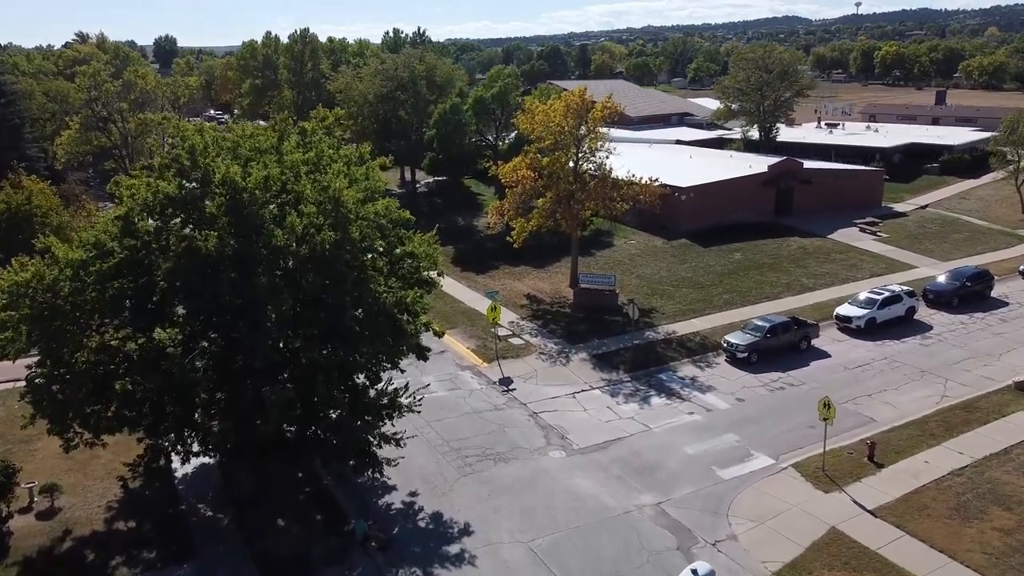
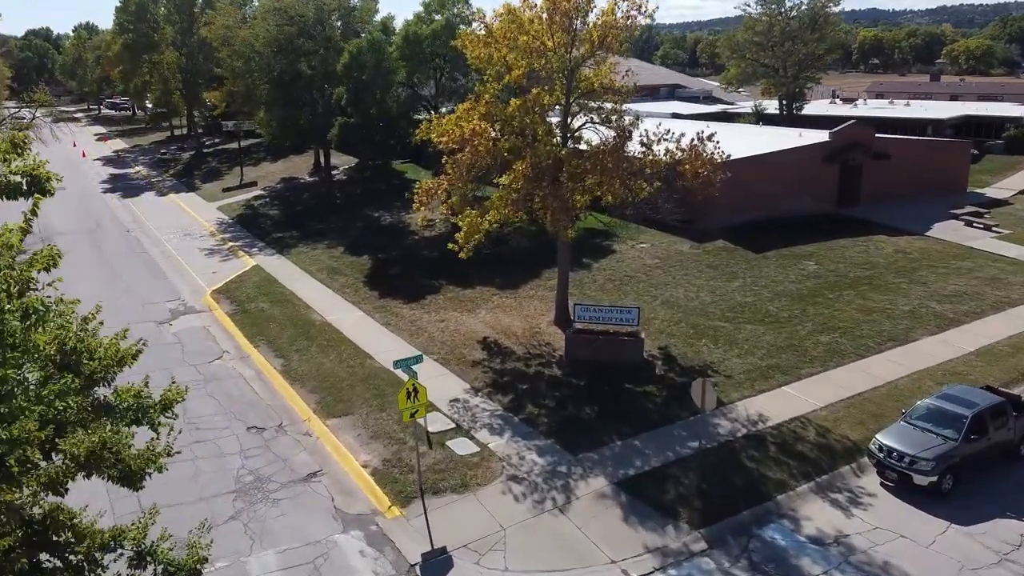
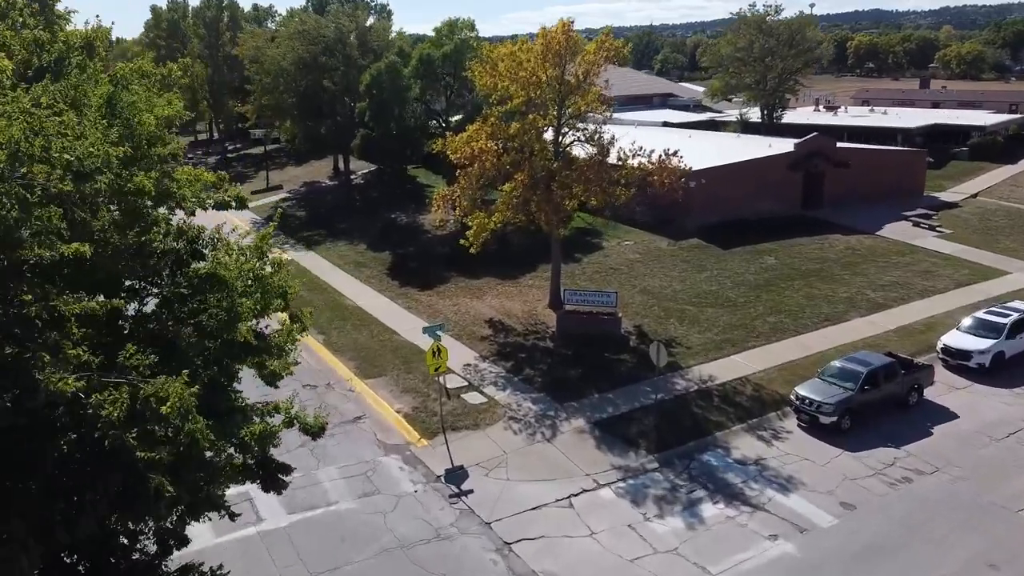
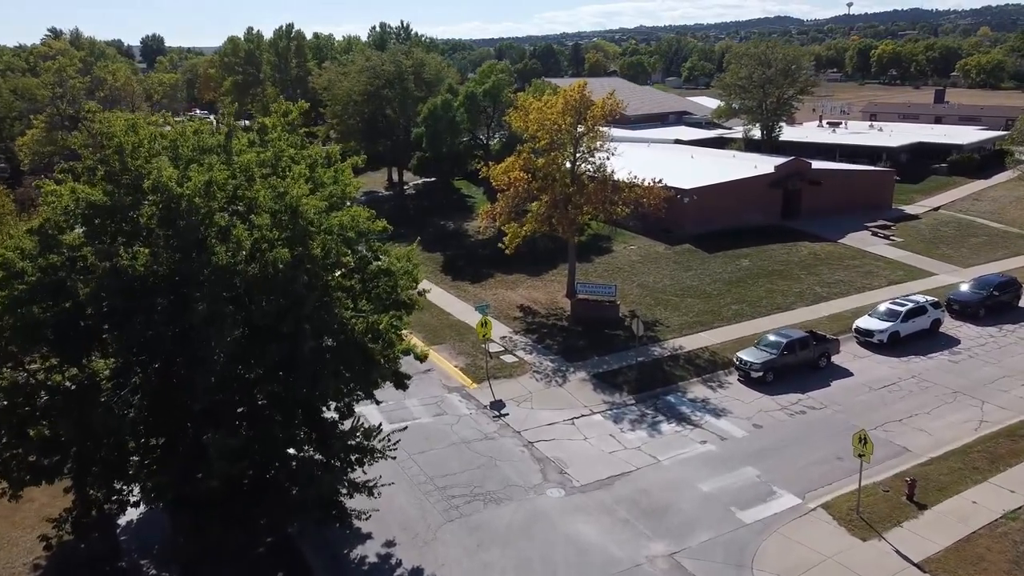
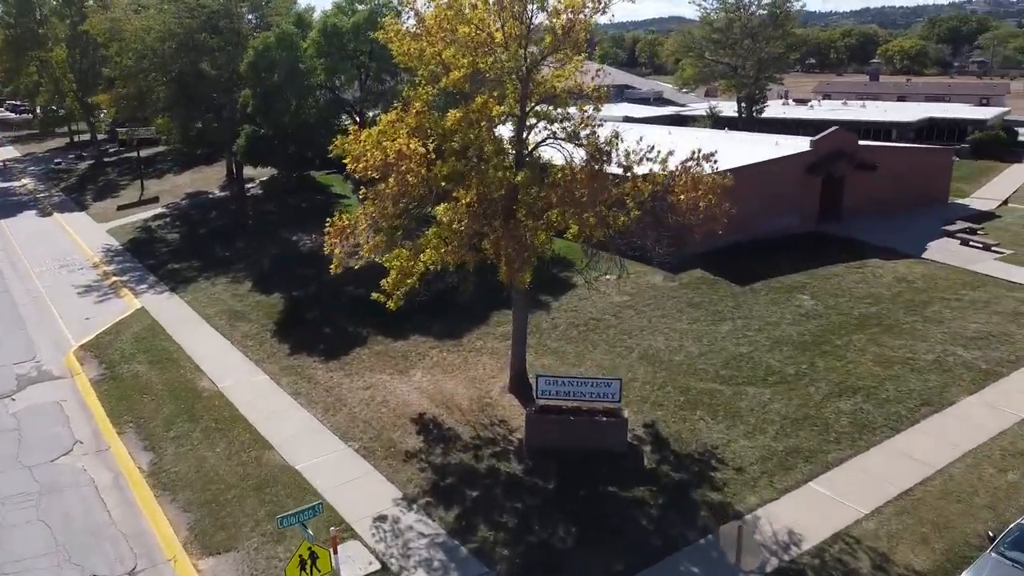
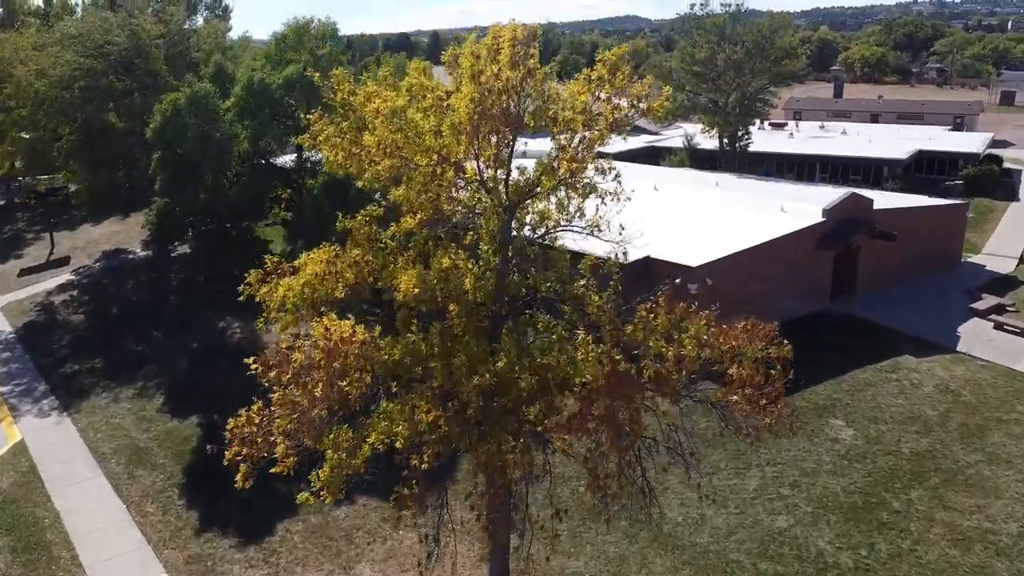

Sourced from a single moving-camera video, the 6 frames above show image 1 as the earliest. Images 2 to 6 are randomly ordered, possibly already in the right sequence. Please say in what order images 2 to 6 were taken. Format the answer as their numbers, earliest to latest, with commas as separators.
4, 3, 2, 5, 6
